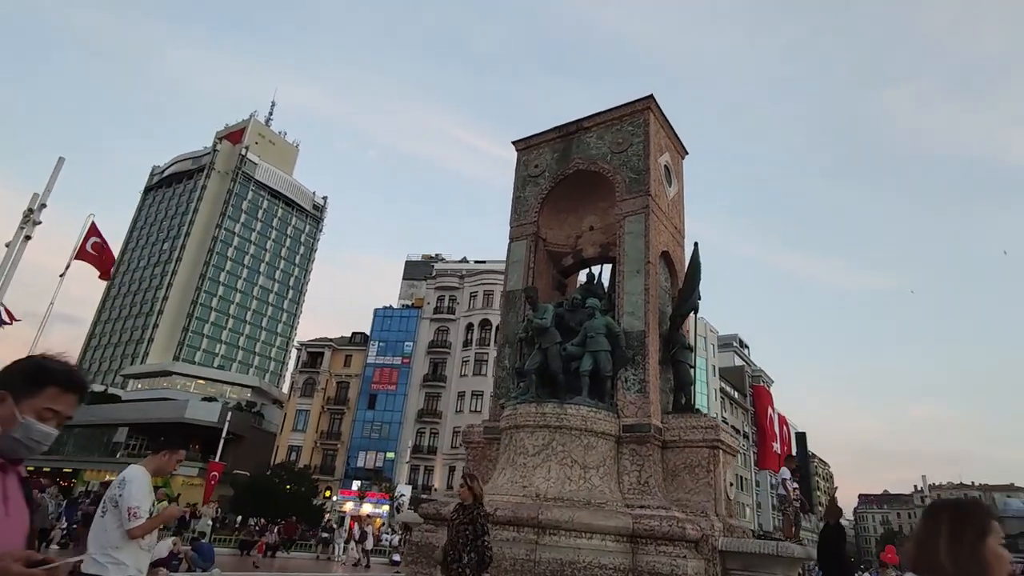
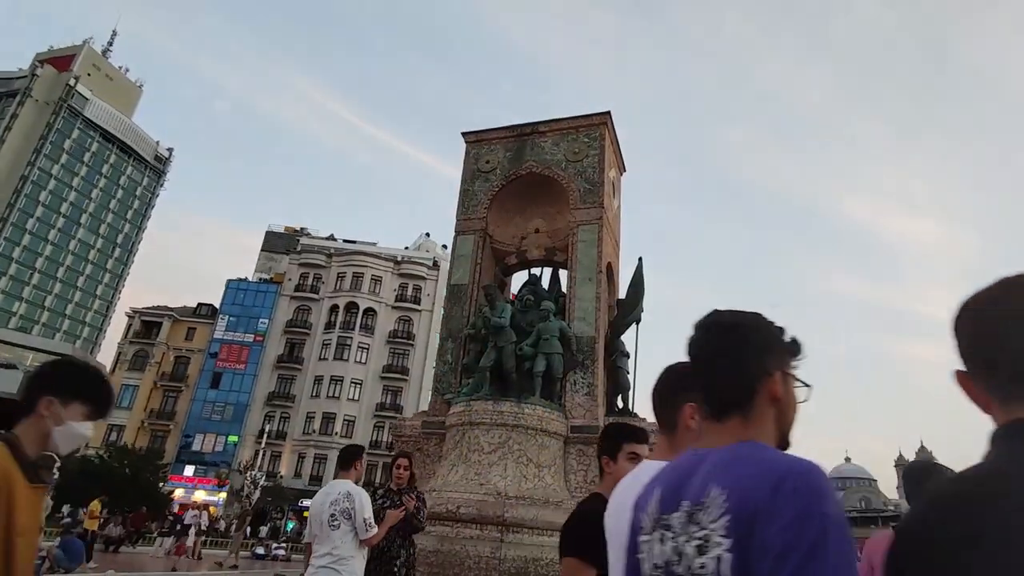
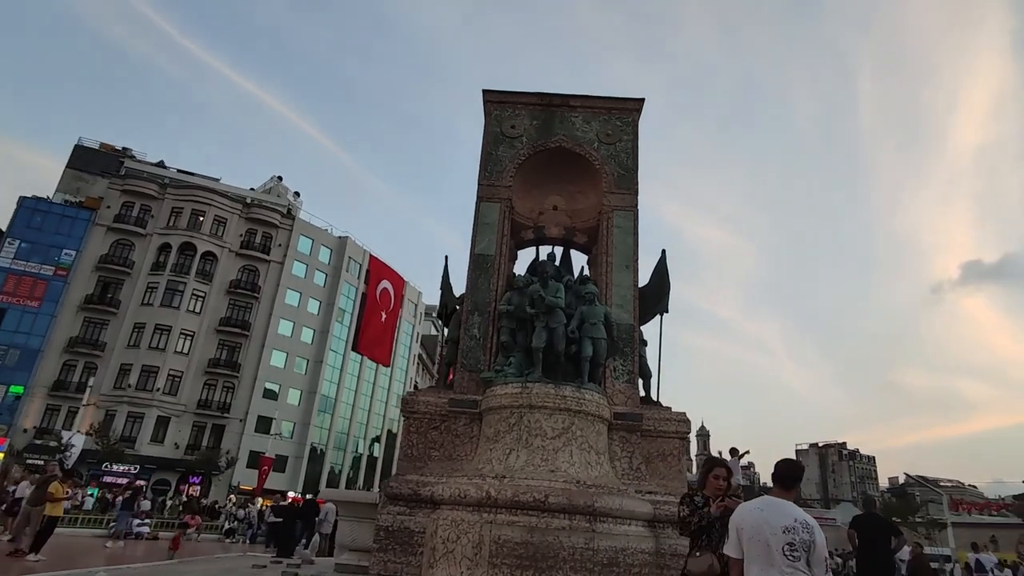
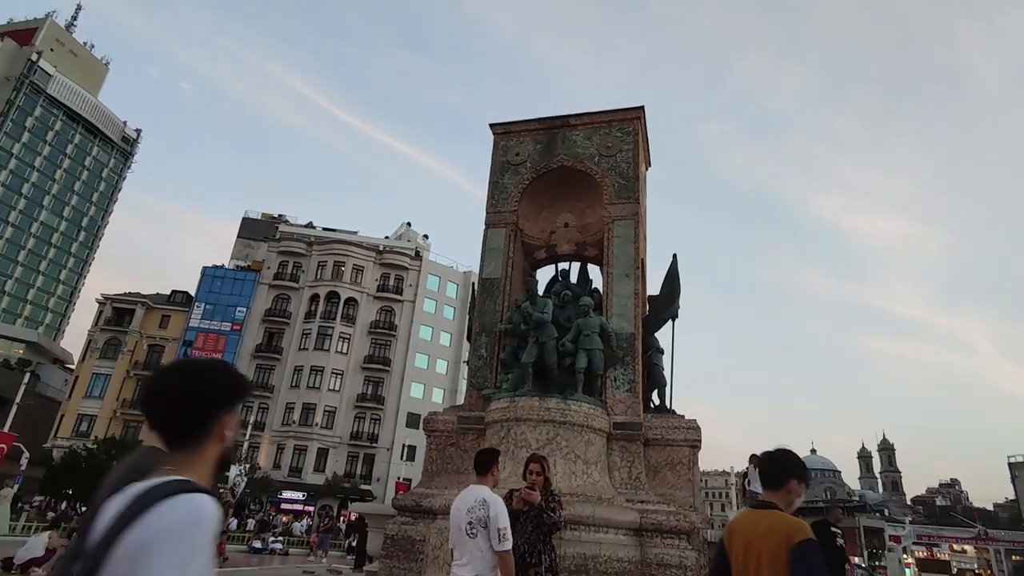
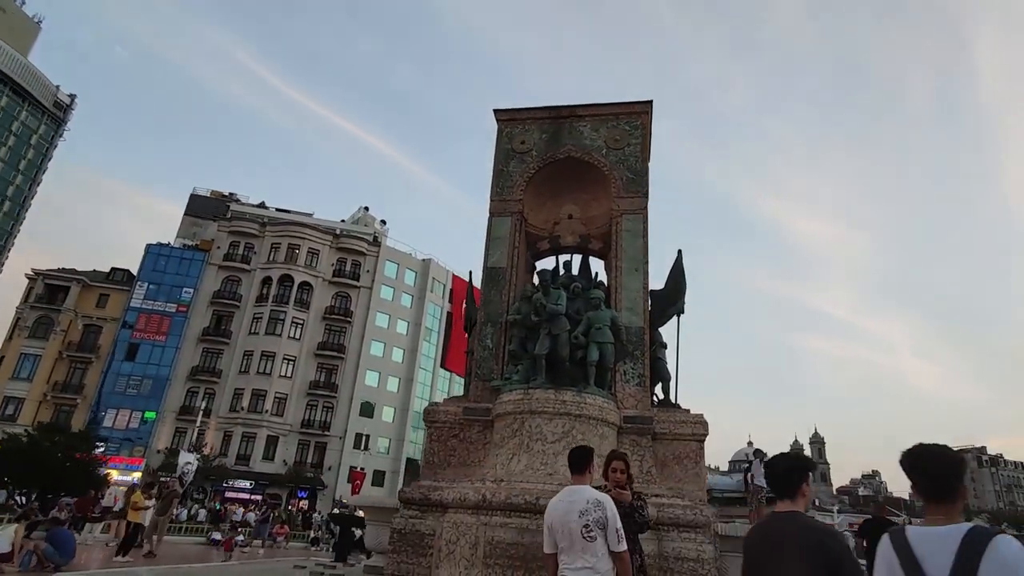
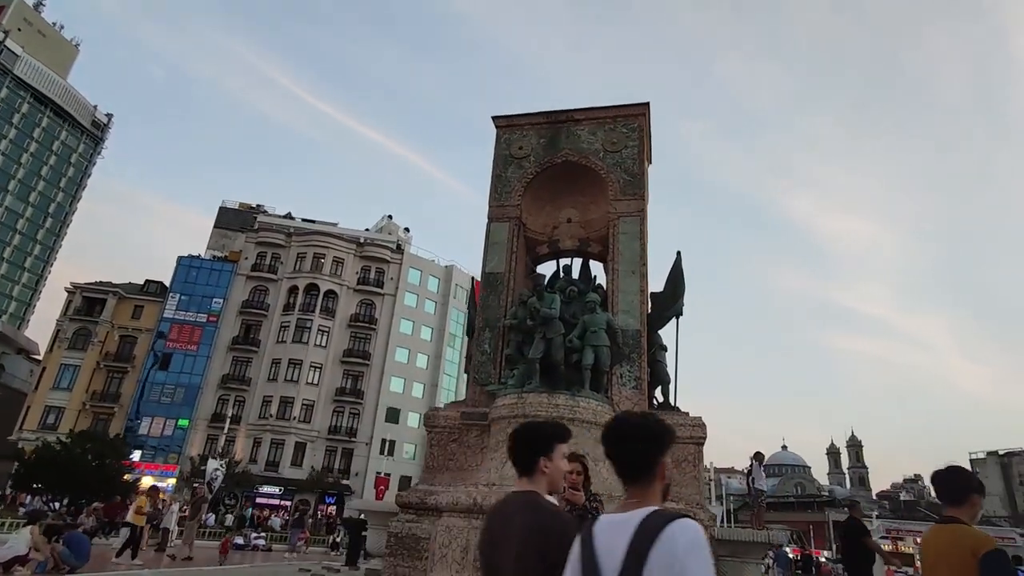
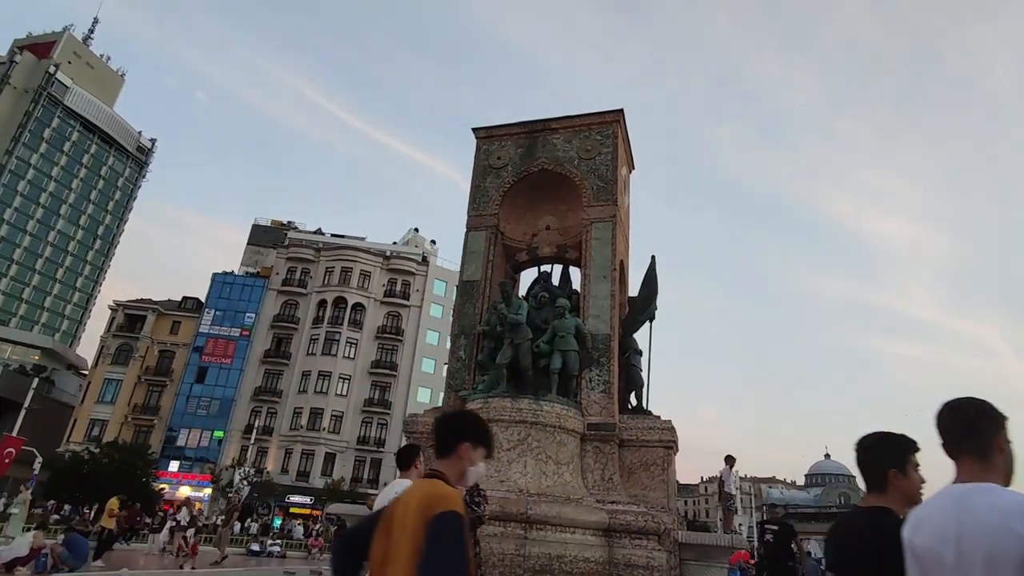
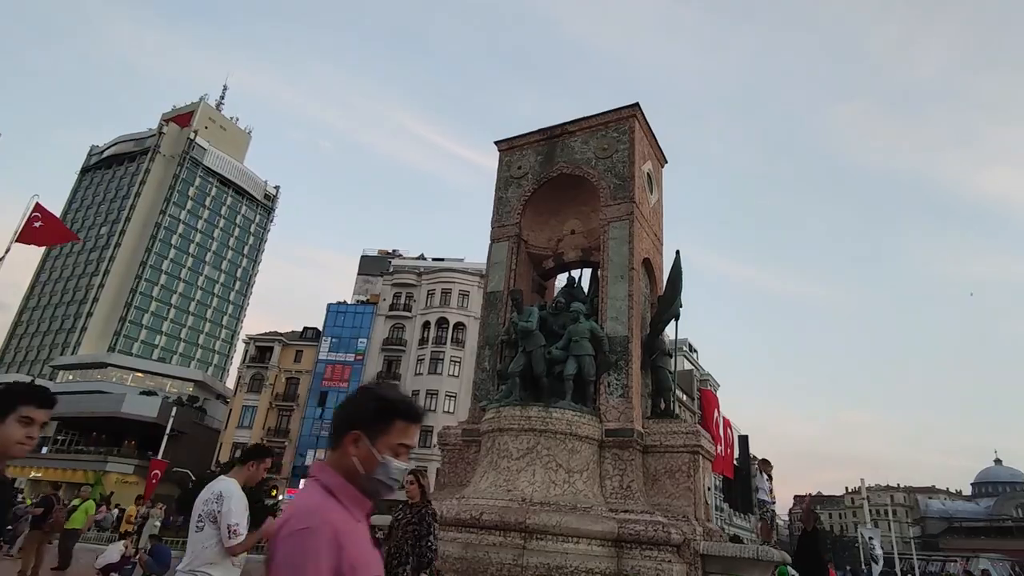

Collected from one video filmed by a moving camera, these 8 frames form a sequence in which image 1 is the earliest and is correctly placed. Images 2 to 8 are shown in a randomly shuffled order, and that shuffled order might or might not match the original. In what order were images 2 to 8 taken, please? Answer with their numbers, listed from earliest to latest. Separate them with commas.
8, 2, 7, 4, 6, 5, 3
